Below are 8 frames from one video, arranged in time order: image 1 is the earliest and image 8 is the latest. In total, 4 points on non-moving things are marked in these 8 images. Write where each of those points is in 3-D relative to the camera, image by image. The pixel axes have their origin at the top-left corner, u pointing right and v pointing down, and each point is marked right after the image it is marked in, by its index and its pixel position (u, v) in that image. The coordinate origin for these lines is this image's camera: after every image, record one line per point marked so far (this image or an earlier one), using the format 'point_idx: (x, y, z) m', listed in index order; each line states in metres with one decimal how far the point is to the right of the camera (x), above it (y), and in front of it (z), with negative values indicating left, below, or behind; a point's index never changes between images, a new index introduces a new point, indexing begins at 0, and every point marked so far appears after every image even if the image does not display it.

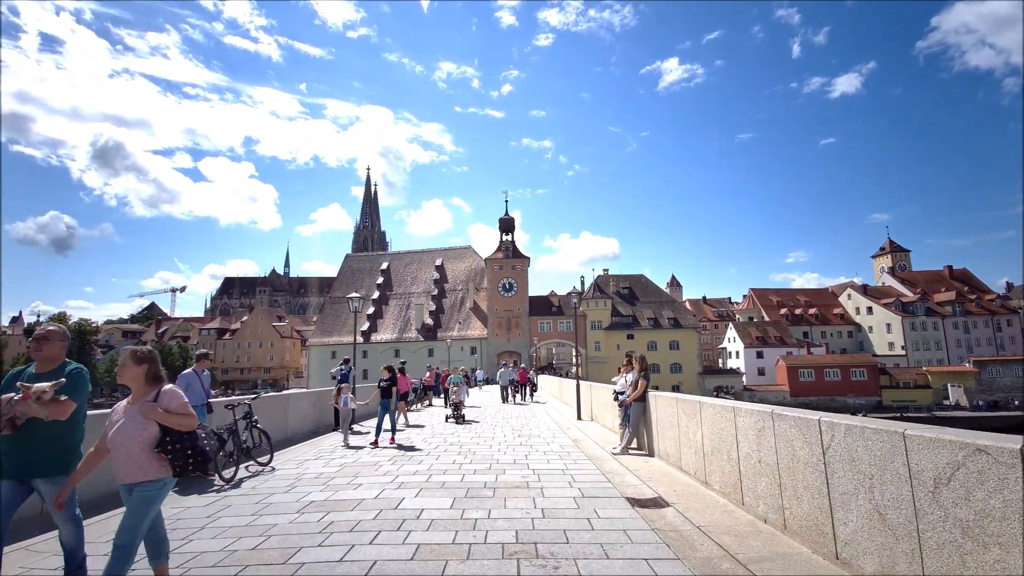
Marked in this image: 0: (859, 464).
0: (+2.5, -1.2, +3.9) m
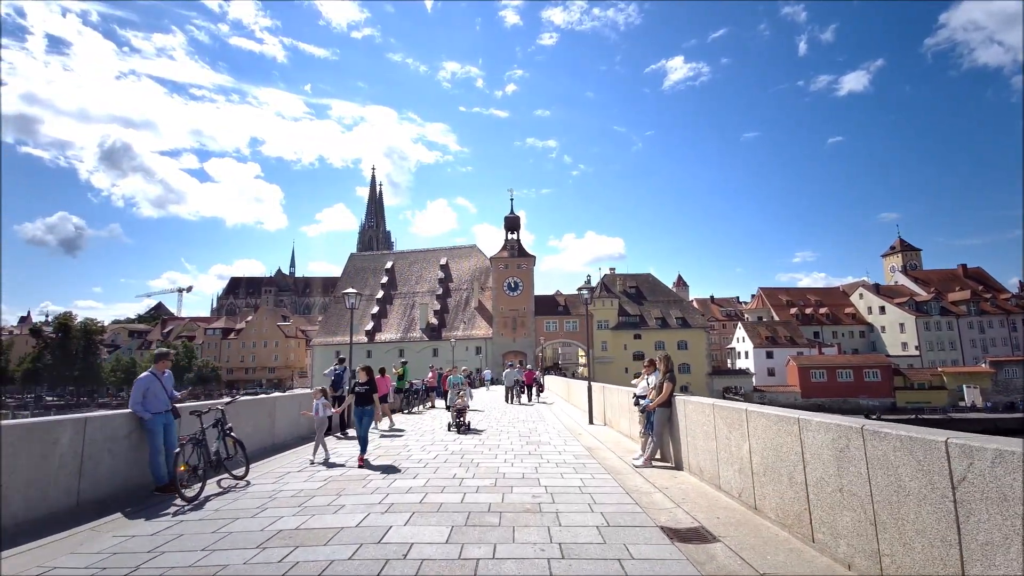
0: (+2.5, -1.1, +2.8) m
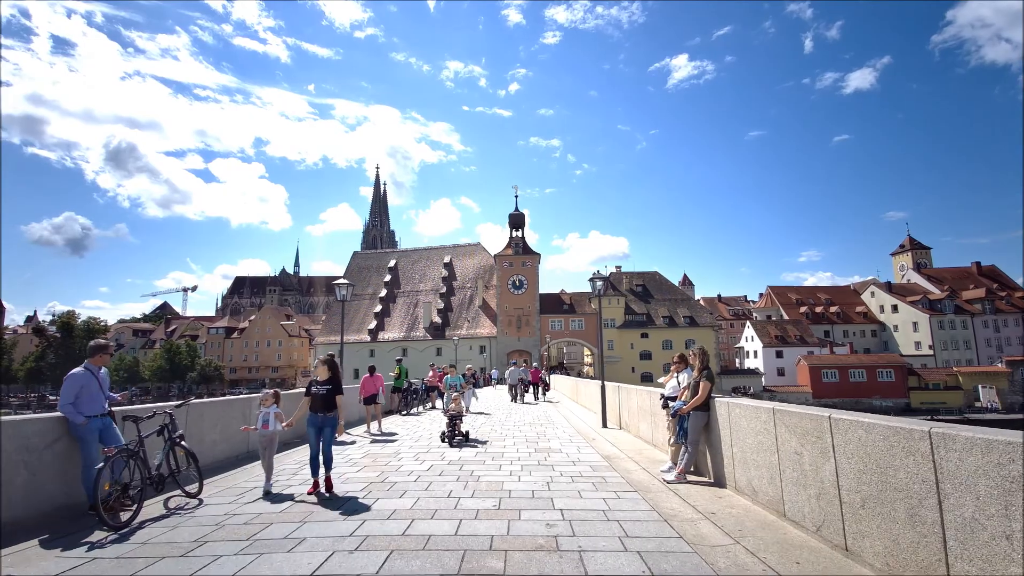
0: (+2.6, -0.9, +1.4) m
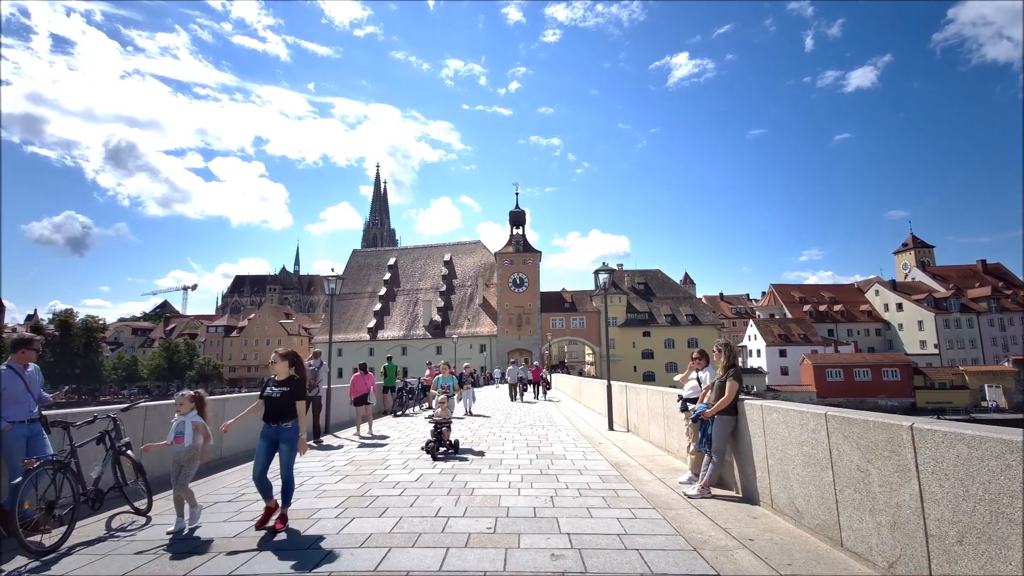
0: (+2.6, -0.7, +0.5) m
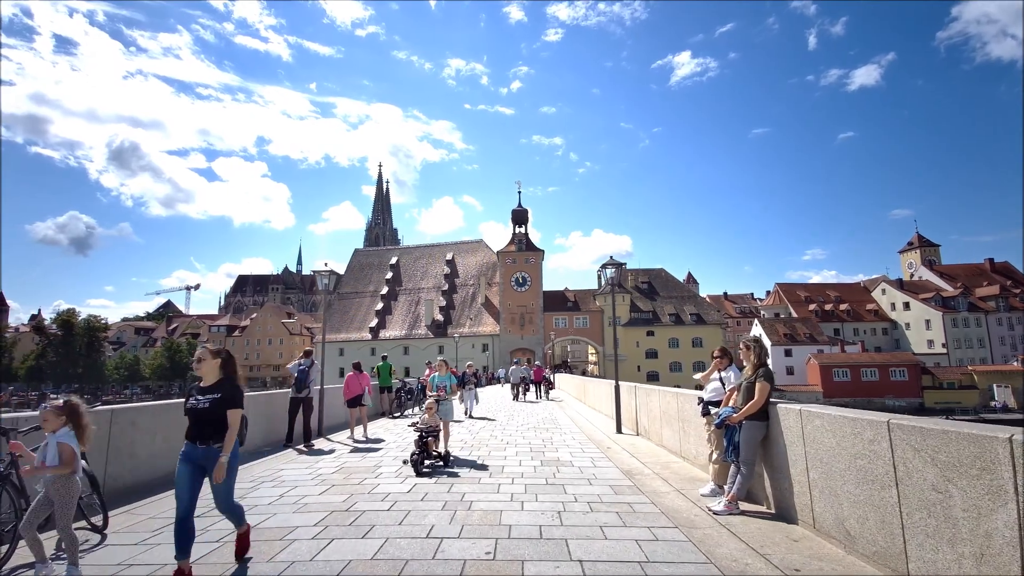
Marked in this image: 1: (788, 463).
0: (+2.6, -0.6, -0.2) m
1: (+2.5, -1.6, +5.0) m
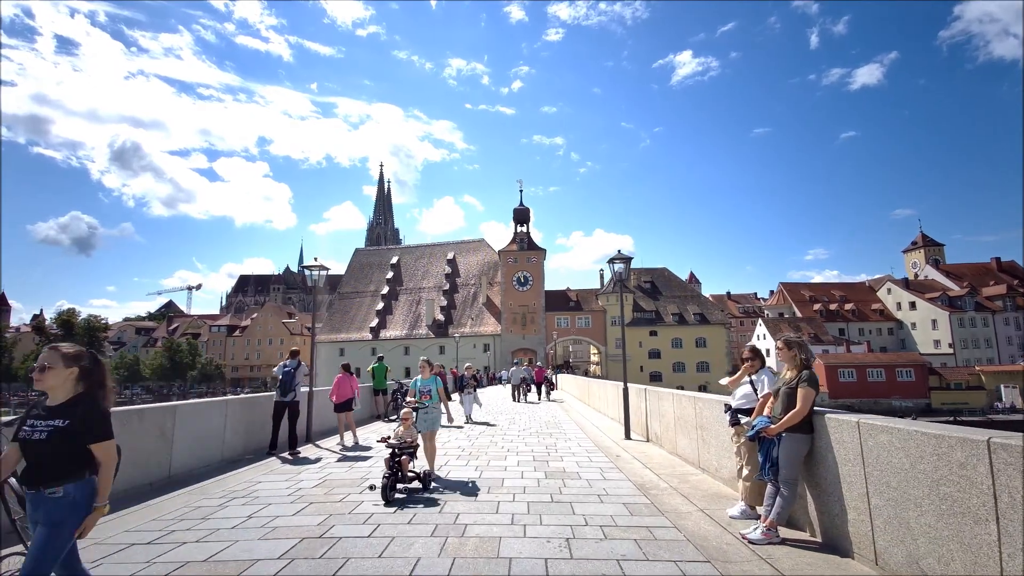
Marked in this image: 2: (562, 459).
0: (+2.6, -0.5, -1.0) m
1: (+2.5, -1.5, +4.2) m
2: (+0.8, -2.7, +8.8) m
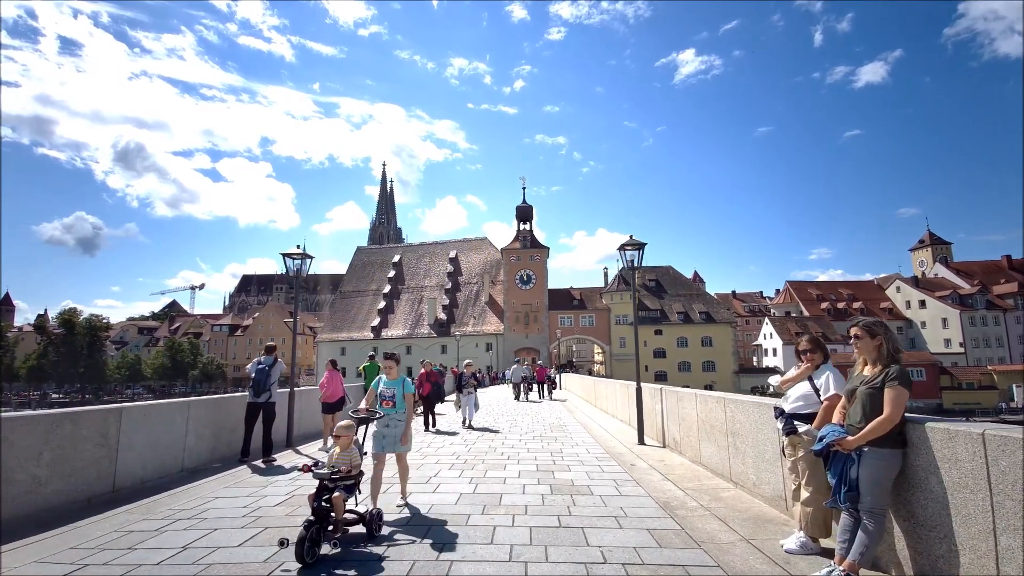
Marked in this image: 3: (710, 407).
0: (+2.5, -0.3, -2.1) m
1: (+2.5, -1.3, +3.1) m
2: (+0.8, -2.5, +7.7) m
3: (+2.6, -1.6, +7.2) m
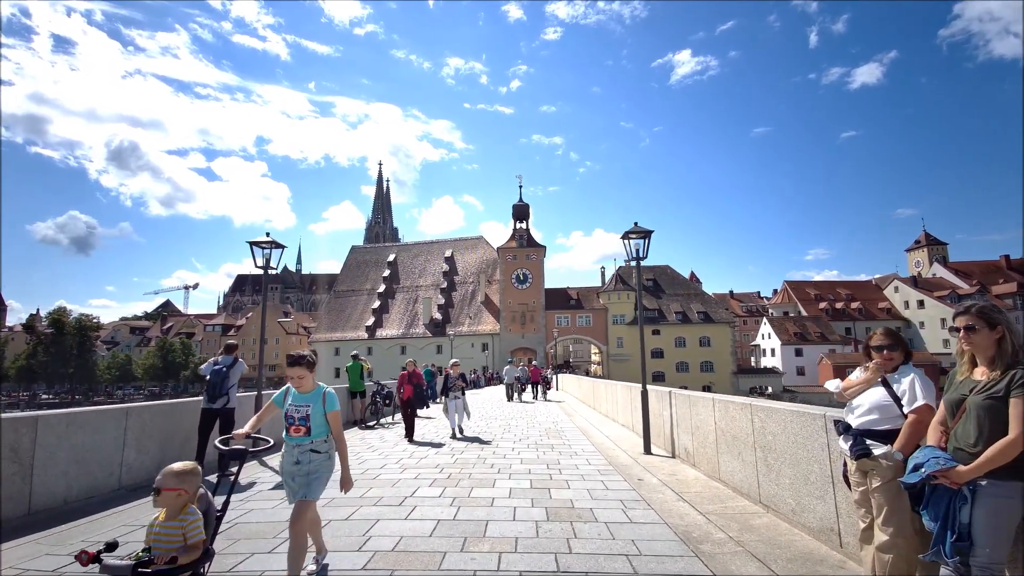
0: (+2.5, -0.2, -3.1) m
1: (+2.4, -1.2, +2.1) m
2: (+0.7, -2.4, +6.7) m
3: (+2.5, -1.4, +6.2) m
